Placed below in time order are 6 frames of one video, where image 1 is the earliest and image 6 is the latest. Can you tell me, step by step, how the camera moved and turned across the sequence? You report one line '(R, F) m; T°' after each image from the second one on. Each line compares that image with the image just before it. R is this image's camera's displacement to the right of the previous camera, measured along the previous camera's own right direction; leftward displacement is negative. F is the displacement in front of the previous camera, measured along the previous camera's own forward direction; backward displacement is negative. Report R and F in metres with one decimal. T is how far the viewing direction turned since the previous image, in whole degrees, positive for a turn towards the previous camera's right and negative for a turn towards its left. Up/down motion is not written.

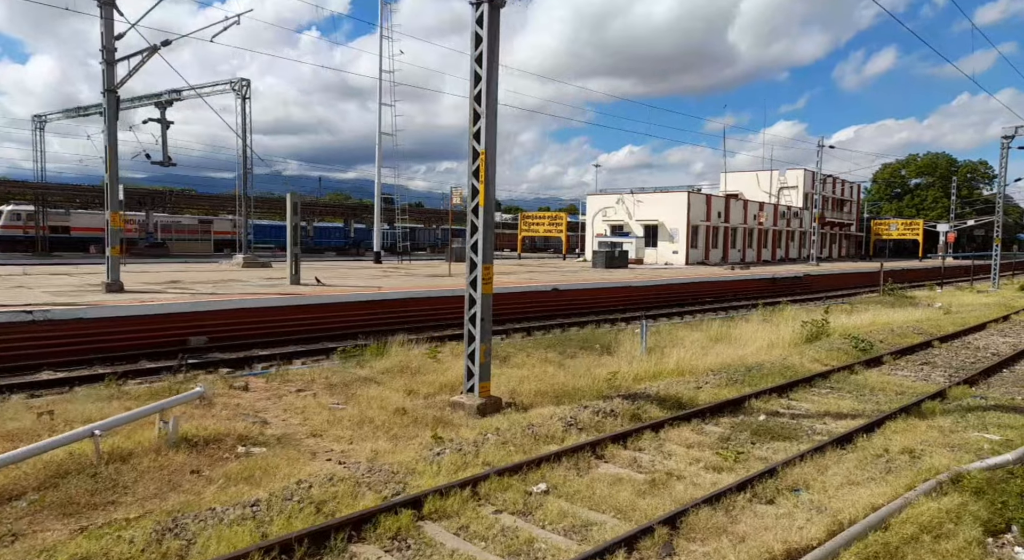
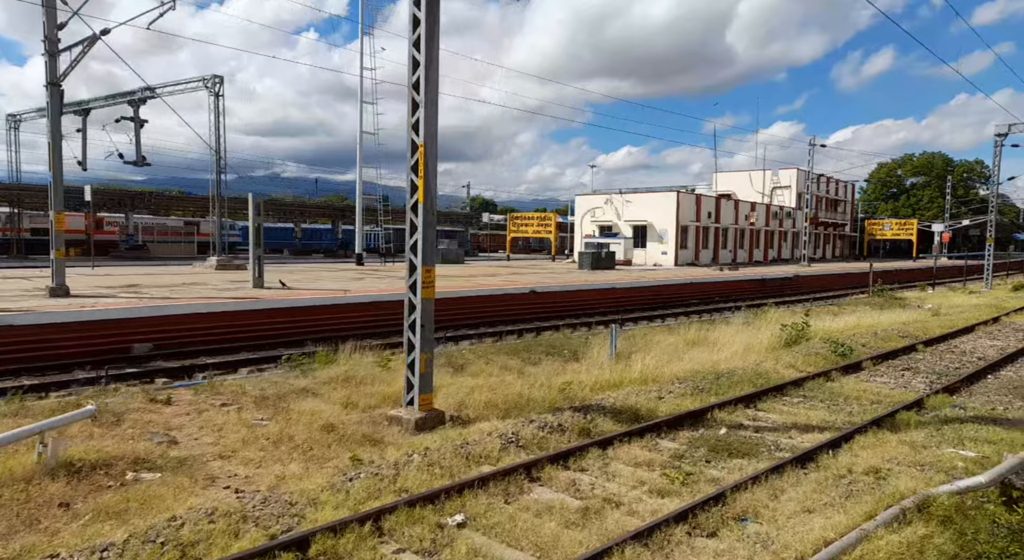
(+0.6, +0.7) m; 0°
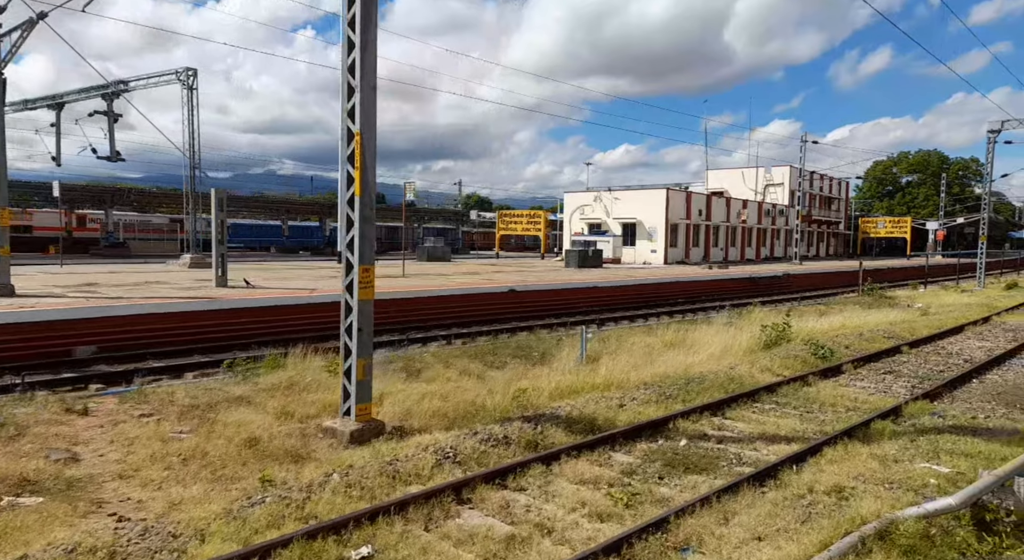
(+0.6, +0.6) m; 0°
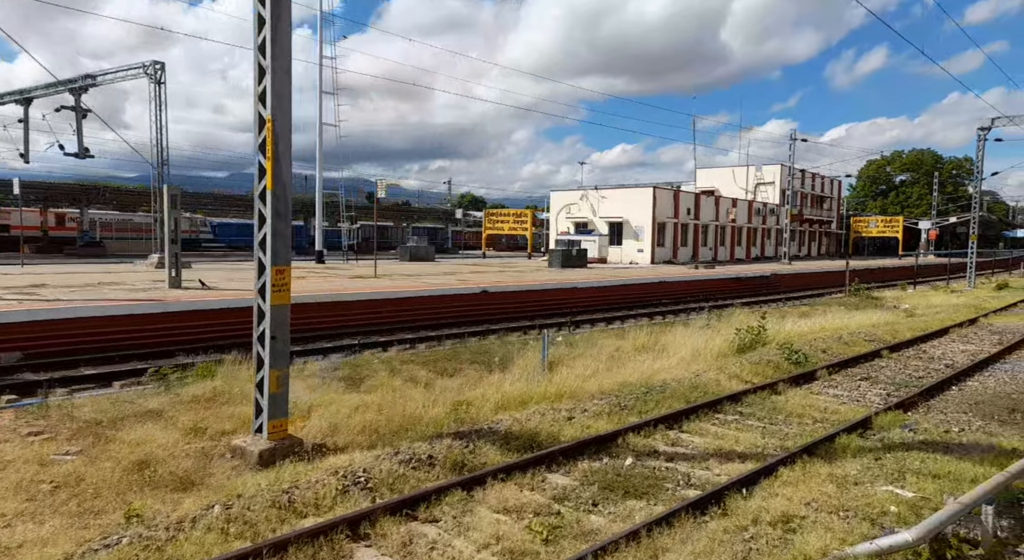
(+0.7, +0.7) m; 0°
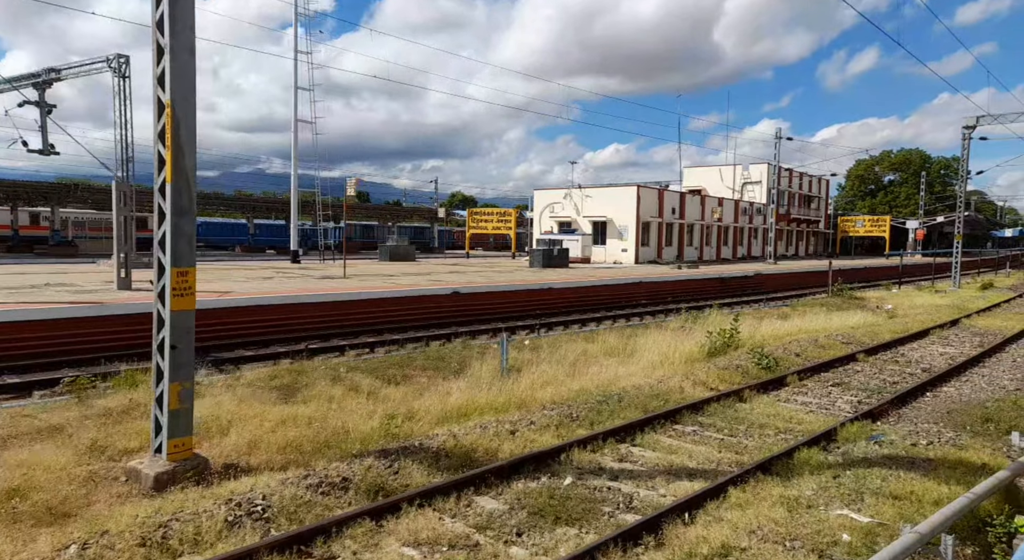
(+0.6, +0.6) m; +1°
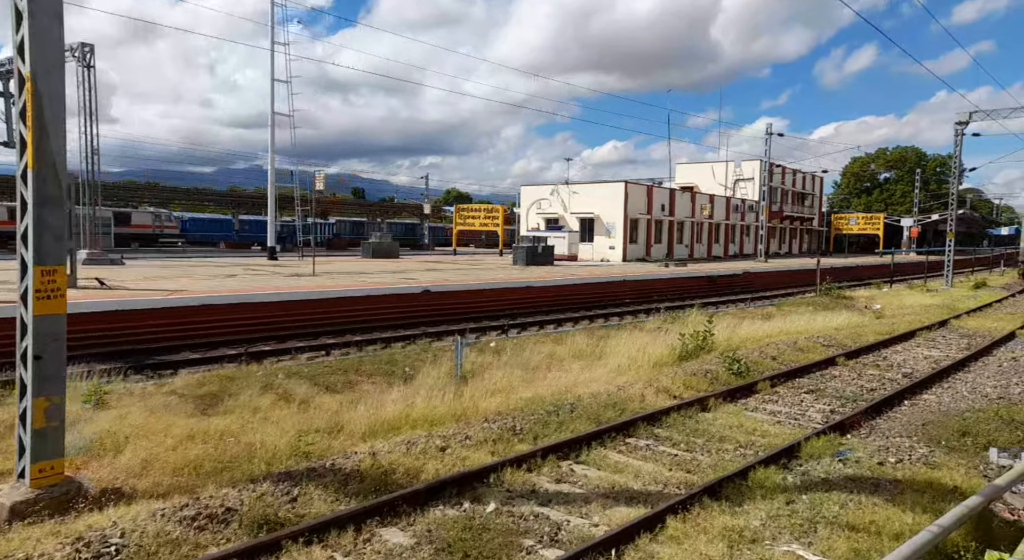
(+0.7, +0.8) m; 0°
